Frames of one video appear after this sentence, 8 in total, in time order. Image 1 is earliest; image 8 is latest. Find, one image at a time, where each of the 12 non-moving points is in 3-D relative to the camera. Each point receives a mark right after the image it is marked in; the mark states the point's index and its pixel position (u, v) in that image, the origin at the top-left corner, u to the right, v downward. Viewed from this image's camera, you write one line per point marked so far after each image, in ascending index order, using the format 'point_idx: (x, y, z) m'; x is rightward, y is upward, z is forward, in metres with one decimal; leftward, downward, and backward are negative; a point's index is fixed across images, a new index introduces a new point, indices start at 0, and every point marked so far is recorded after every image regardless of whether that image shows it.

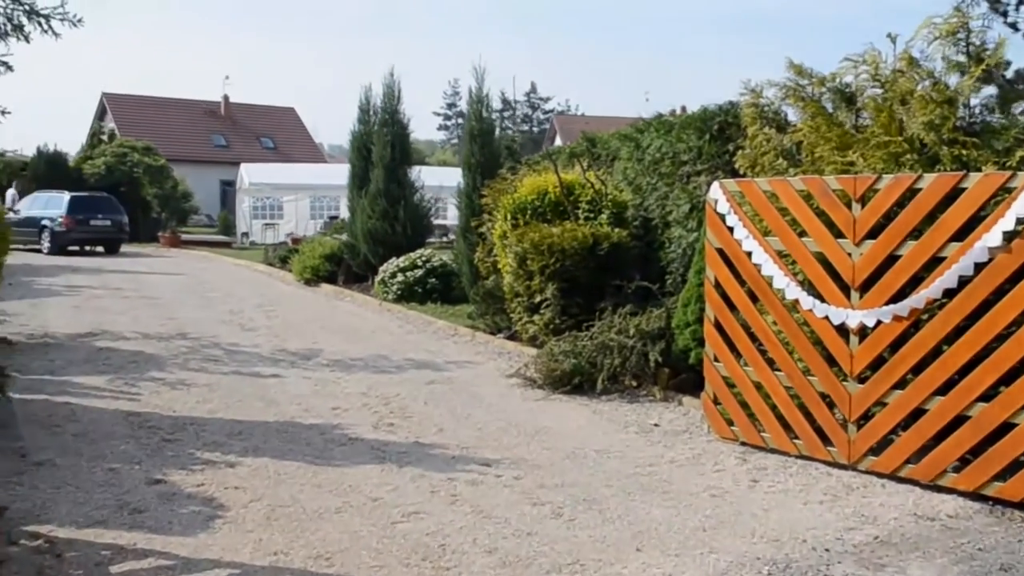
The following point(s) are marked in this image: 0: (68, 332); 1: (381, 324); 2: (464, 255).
0: (-5.1, -0.5, +13.7) m
1: (-1.6, -0.5, +15.1) m
2: (-0.6, +0.4, +15.3) m
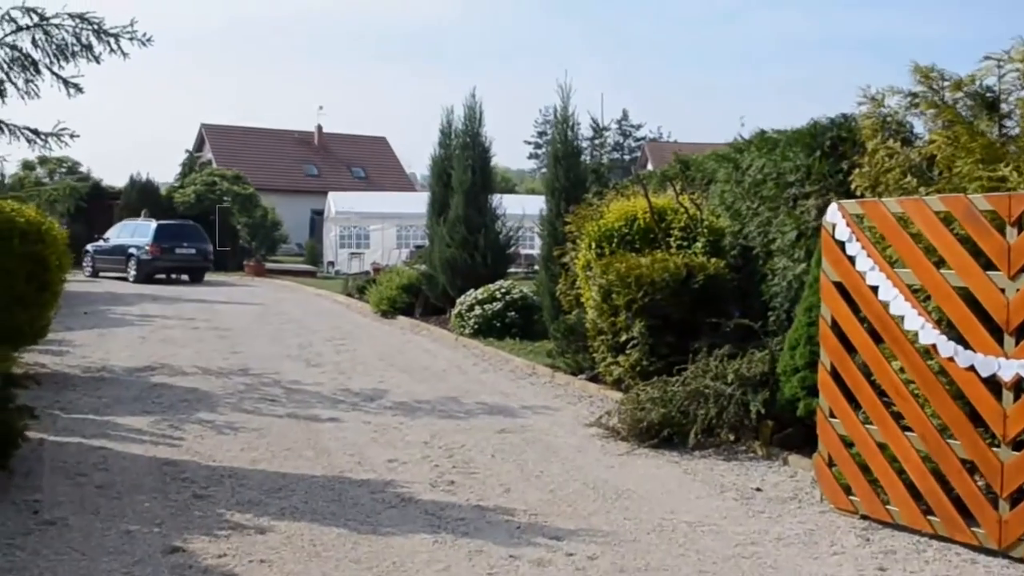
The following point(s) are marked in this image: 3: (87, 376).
0: (-4.2, -0.8, +12.9) m
1: (-0.6, -0.9, +14.0) m
2: (+0.4, 0.0, +14.2) m
3: (-4.2, -0.9, +11.9) m
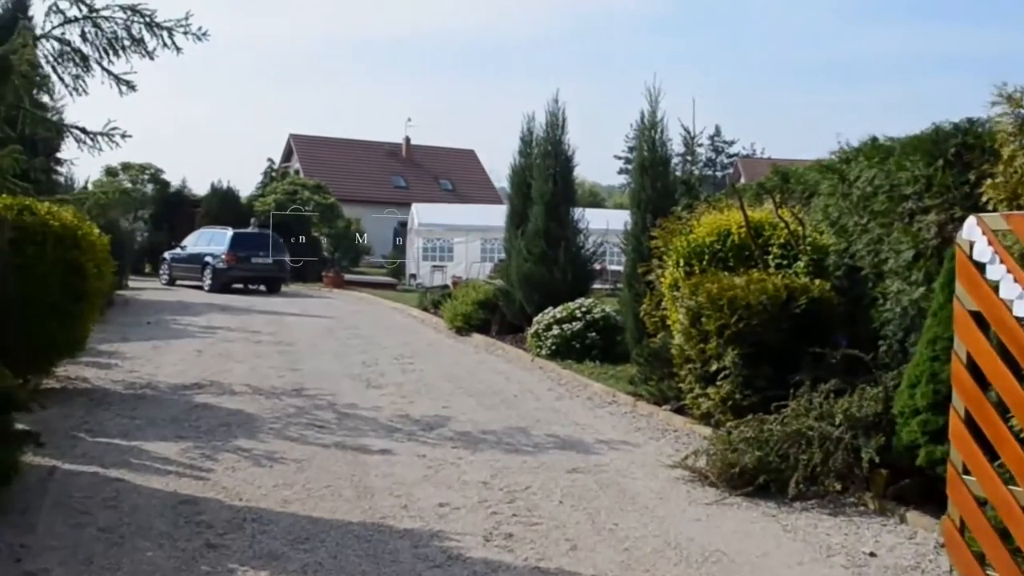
0: (-3.4, -0.9, +12.1) m
1: (+0.2, -1.1, +12.9) m
2: (+1.3, -0.2, +13.0) m
3: (-3.5, -1.0, +11.1) m
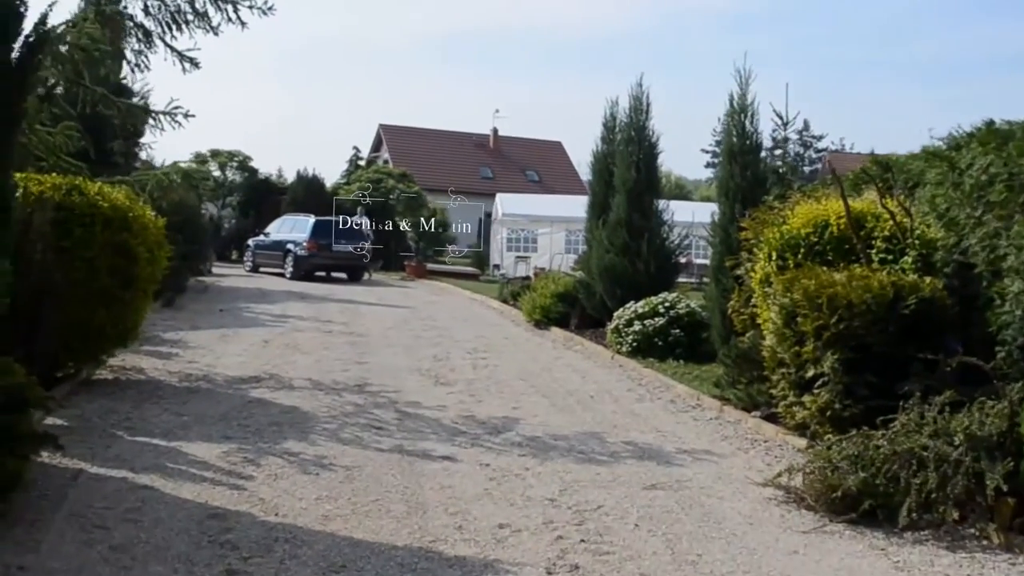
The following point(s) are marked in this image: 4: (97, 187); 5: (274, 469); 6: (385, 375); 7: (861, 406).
0: (-2.7, -0.8, +11.5) m
1: (+1.0, -1.0, +12.1) m
2: (+2.1, -0.2, +12.1) m
3: (-2.9, -0.9, +10.5) m
4: (-3.5, +0.8, +10.0) m
5: (-1.5, -1.1, +7.6) m
6: (-1.3, -0.9, +12.0) m
7: (+2.4, -0.8, +8.3) m
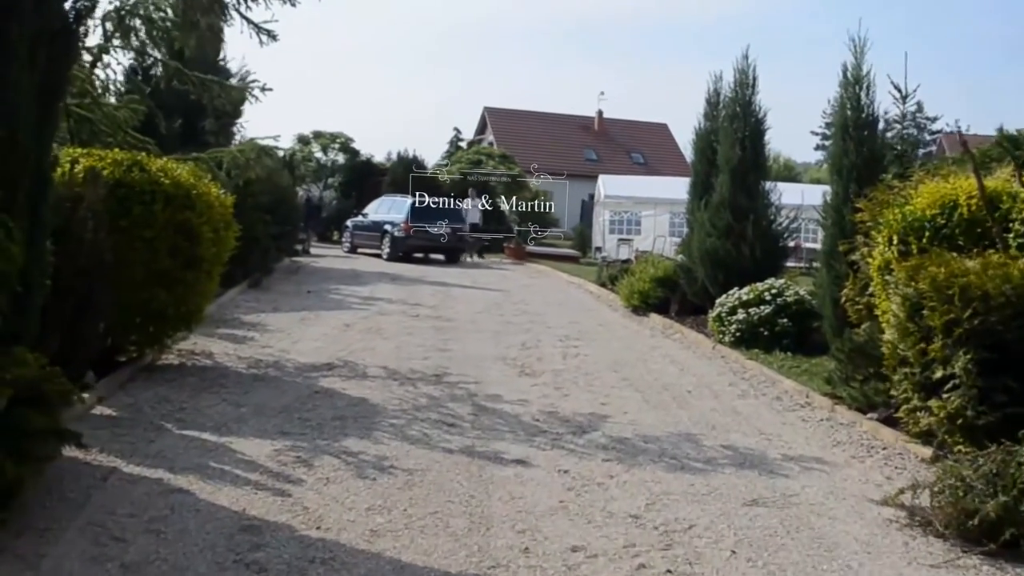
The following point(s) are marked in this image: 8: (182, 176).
0: (-1.9, -0.7, +10.8) m
1: (+1.8, -0.9, +11.1) m
2: (+2.9, 0.0, +11.0) m
3: (-2.2, -0.7, +9.8) m
4: (-2.8, +1.0, +9.4) m
5: (-1.0, -1.0, +6.9) m
6: (-0.4, -0.7, +11.2) m
7: (+2.9, -0.7, +7.2) m
8: (-2.6, +0.9, +9.4) m
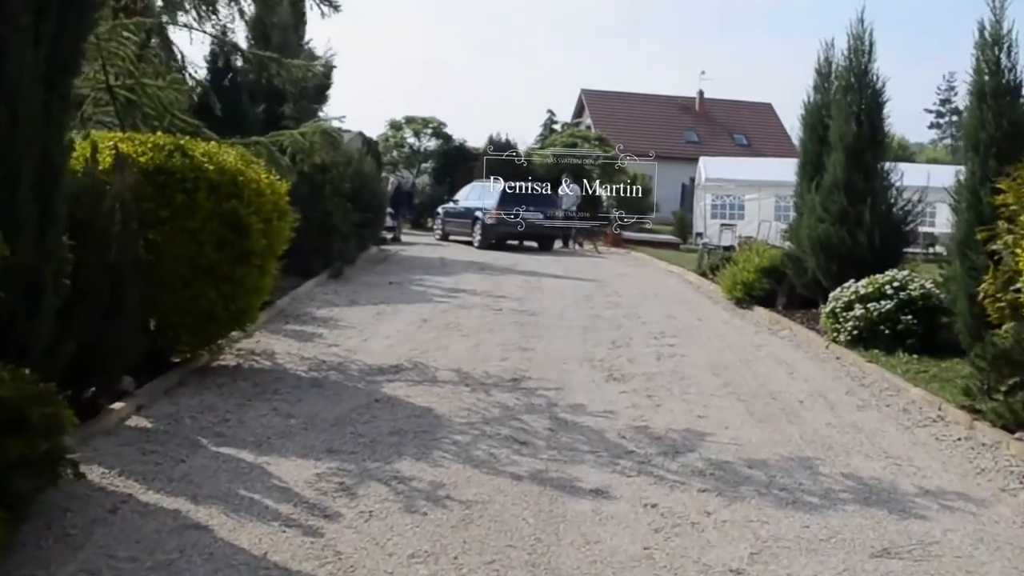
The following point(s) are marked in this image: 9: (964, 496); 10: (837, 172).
0: (-1.2, -0.6, +9.9) m
1: (+2.5, -0.8, +9.8) m
2: (+3.6, 0.0, +9.6) m
3: (-1.5, -0.7, +8.9) m
4: (-2.2, +1.0, +8.5) m
5: (-0.7, -1.0, +5.9) m
6: (+0.3, -0.7, +10.2) m
7: (+3.3, -0.7, +5.9) m
8: (-2.0, +0.9, +8.5) m
9: (+2.4, -1.1, +6.5) m
10: (+3.6, +1.3, +13.1) m
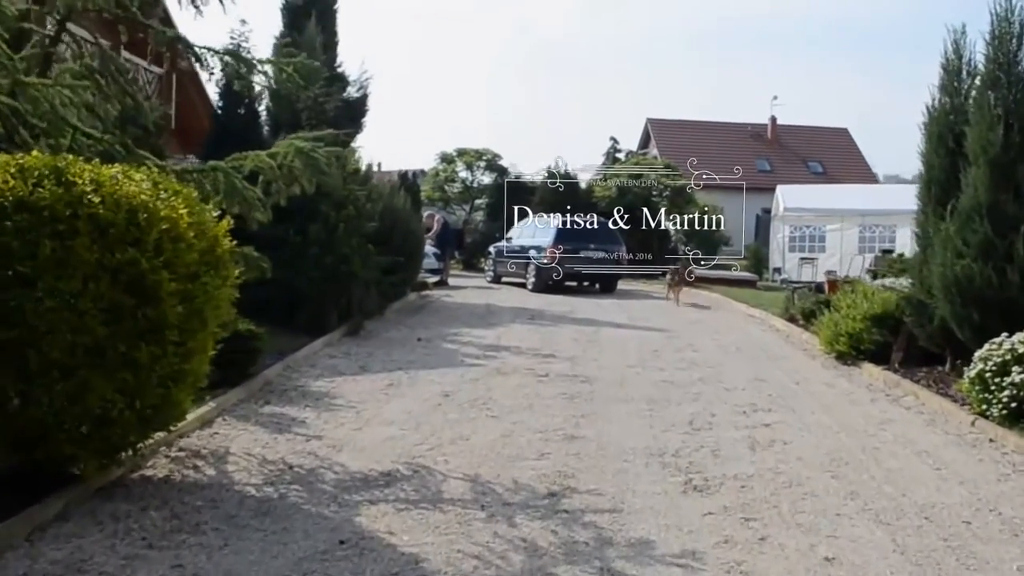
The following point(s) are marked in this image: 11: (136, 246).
0: (-1.0, -1.1, +7.2) m
1: (+2.7, -1.2, +6.9) m
2: (+3.8, -0.3, +6.7) m
3: (-1.4, -1.1, +6.2) m
4: (-2.1, +0.6, +6.0) m
5: (-0.7, -1.4, +3.1) m
6: (+0.6, -1.1, +7.4) m
7: (+3.3, -1.0, +3.0) m
8: (-1.9, +0.5, +5.9) m
9: (+2.5, -1.4, +3.6) m
10: (+3.9, +0.8, +10.2) m
11: (-1.8, +0.2, +5.8) m
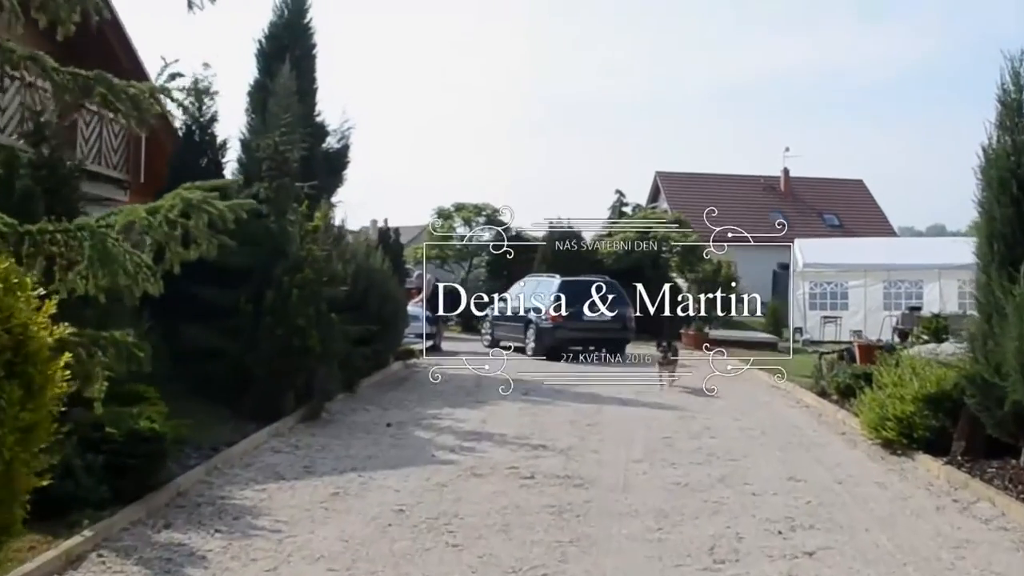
0: (-1.2, -1.5, +5.1) m
1: (+2.5, -1.6, +4.9) m
2: (+3.6, -0.7, +4.7) m
3: (-1.6, -1.5, +4.2) m
4: (-2.3, +0.2, +4.0) m
5: (-0.9, -1.6, +1.1) m
6: (+0.4, -1.5, +5.3) m
7: (+3.1, -1.2, +0.9) m
8: (-2.1, +0.1, +4.0) m
9: (+2.2, -1.6, +1.5) m
10: (+3.7, +0.3, +8.2) m
11: (-2.0, -0.2, +3.9) m
